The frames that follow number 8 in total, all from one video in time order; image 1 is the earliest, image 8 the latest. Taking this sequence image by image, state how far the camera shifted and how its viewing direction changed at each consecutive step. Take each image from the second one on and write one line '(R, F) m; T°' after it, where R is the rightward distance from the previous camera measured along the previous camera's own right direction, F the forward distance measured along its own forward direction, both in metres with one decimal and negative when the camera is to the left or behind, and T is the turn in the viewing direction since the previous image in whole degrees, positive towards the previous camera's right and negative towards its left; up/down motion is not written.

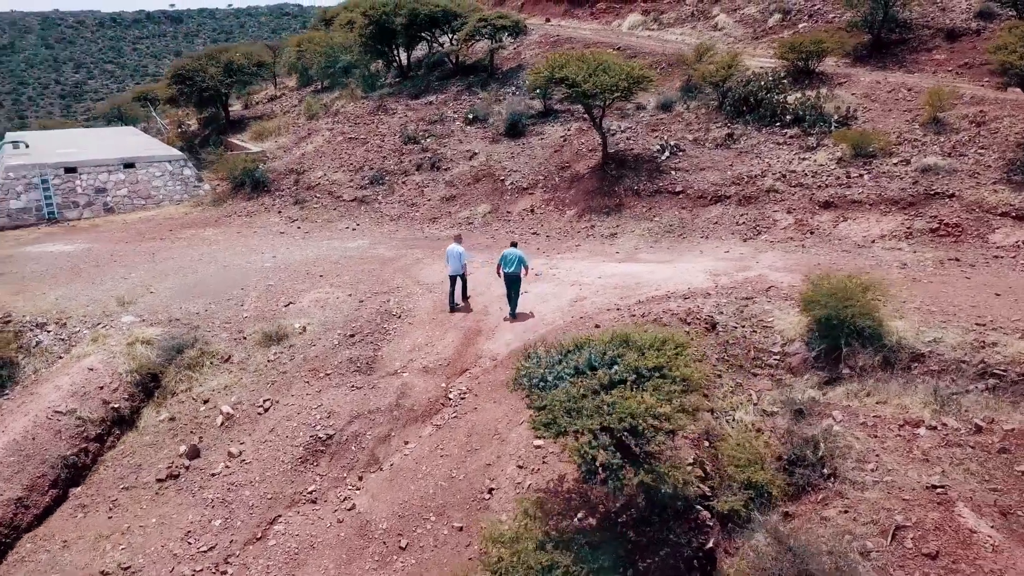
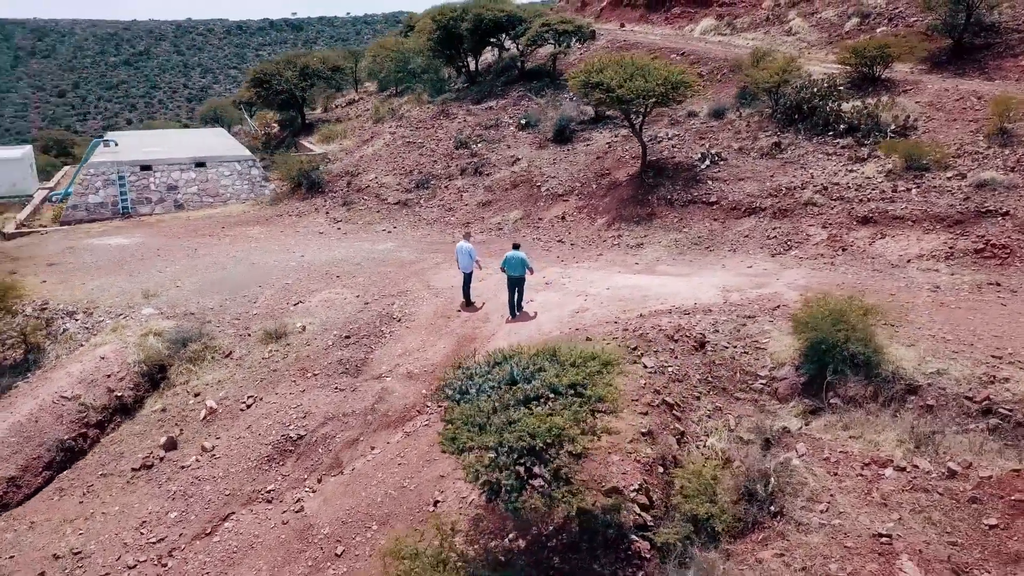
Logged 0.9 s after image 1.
(+1.1, +0.3) m; -7°
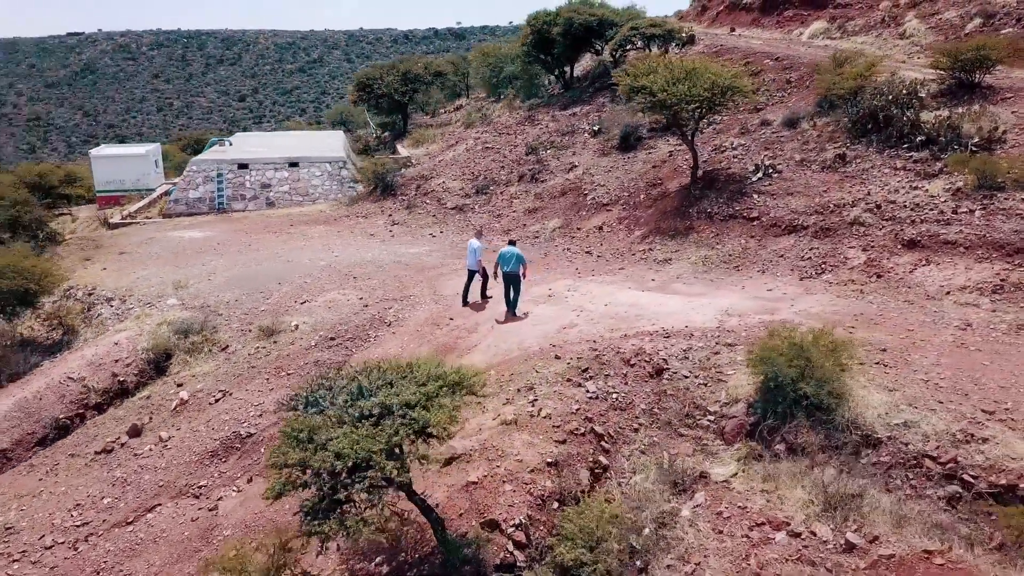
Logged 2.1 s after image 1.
(+1.6, +0.5) m; -11°
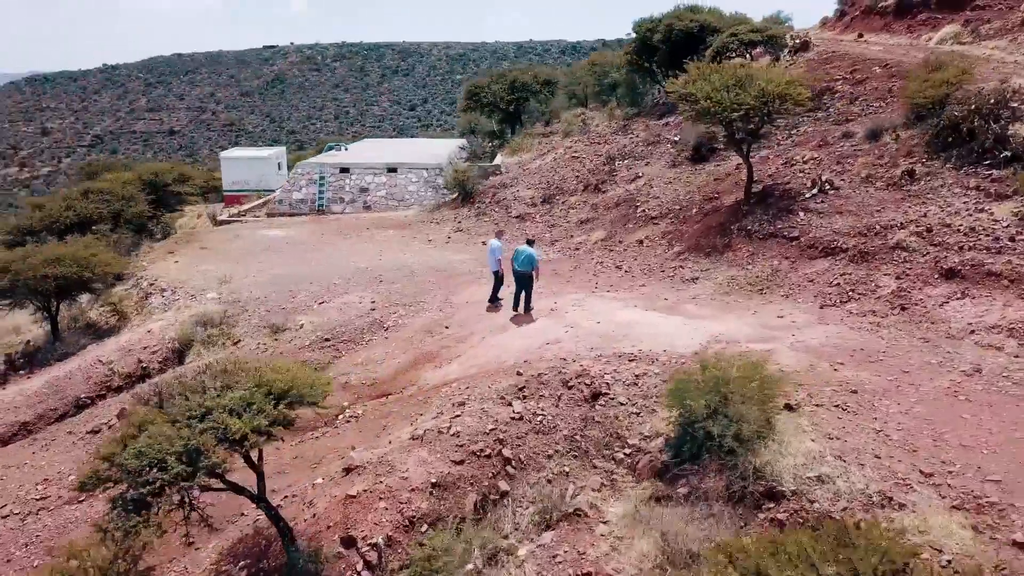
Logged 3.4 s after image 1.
(+1.6, +0.4) m; -11°
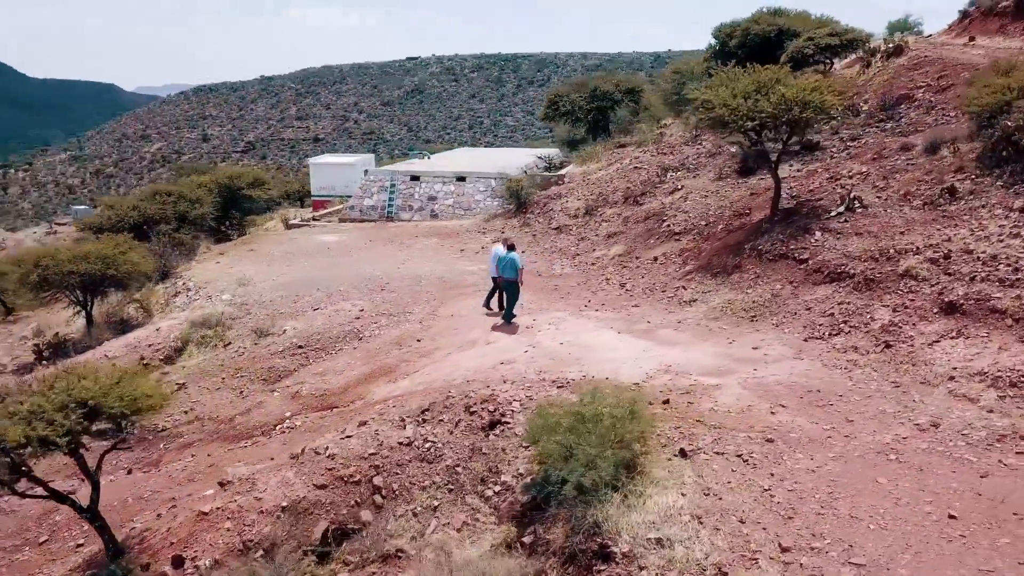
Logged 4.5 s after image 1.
(+1.5, +0.5) m; -9°
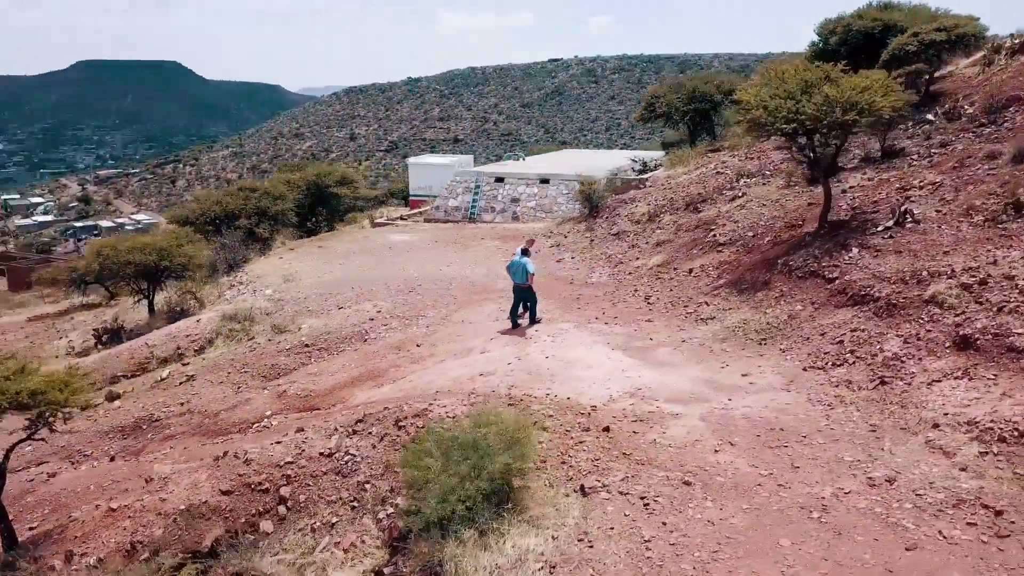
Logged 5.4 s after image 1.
(+1.3, +0.4) m; -10°
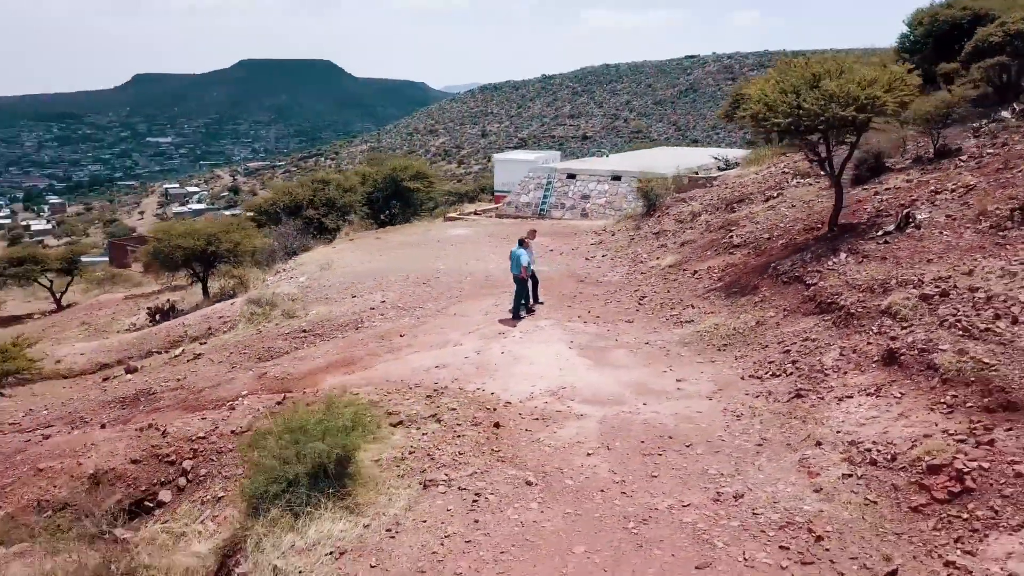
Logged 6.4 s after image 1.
(+1.4, +0.1) m; -9°
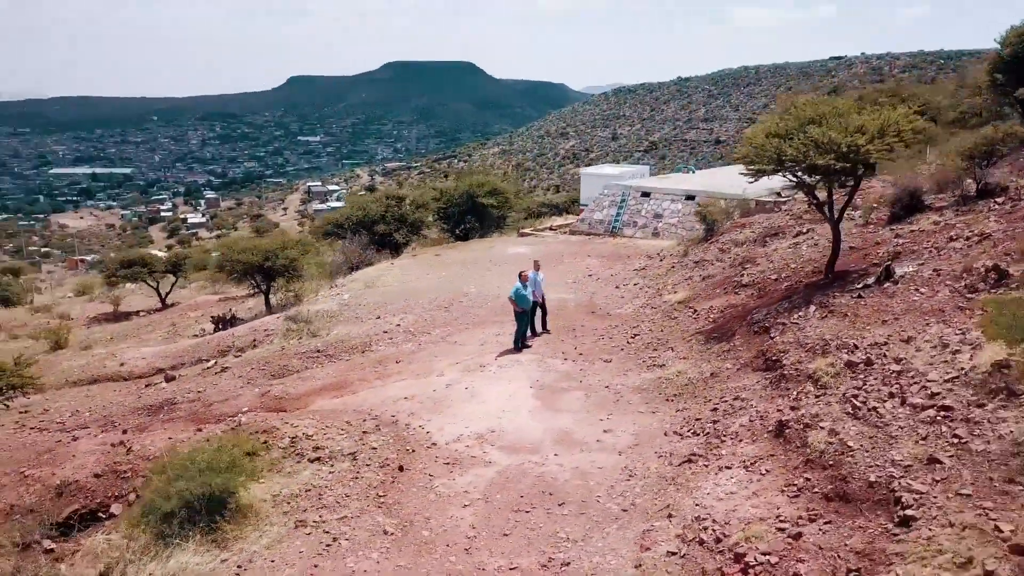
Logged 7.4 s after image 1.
(+1.4, -0.1) m; -9°
